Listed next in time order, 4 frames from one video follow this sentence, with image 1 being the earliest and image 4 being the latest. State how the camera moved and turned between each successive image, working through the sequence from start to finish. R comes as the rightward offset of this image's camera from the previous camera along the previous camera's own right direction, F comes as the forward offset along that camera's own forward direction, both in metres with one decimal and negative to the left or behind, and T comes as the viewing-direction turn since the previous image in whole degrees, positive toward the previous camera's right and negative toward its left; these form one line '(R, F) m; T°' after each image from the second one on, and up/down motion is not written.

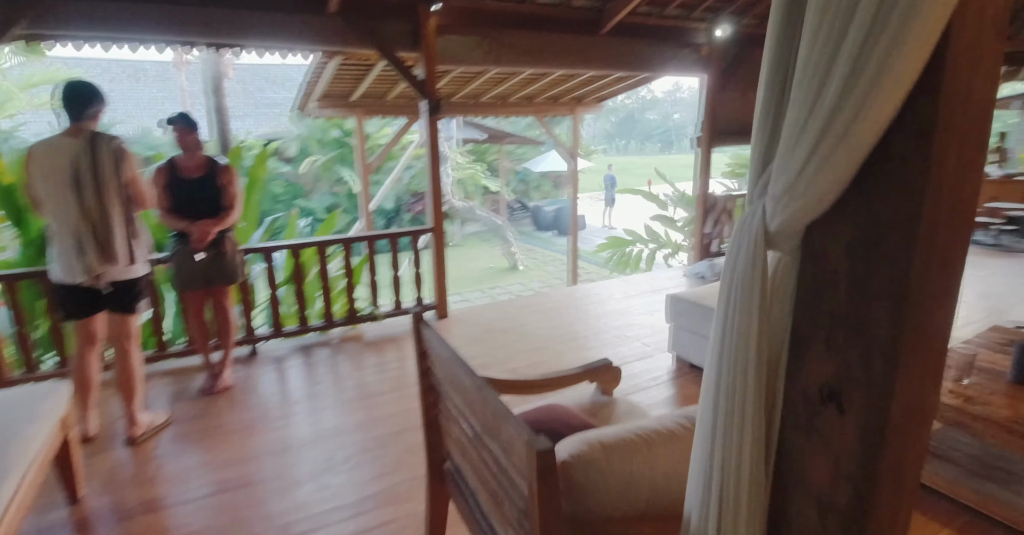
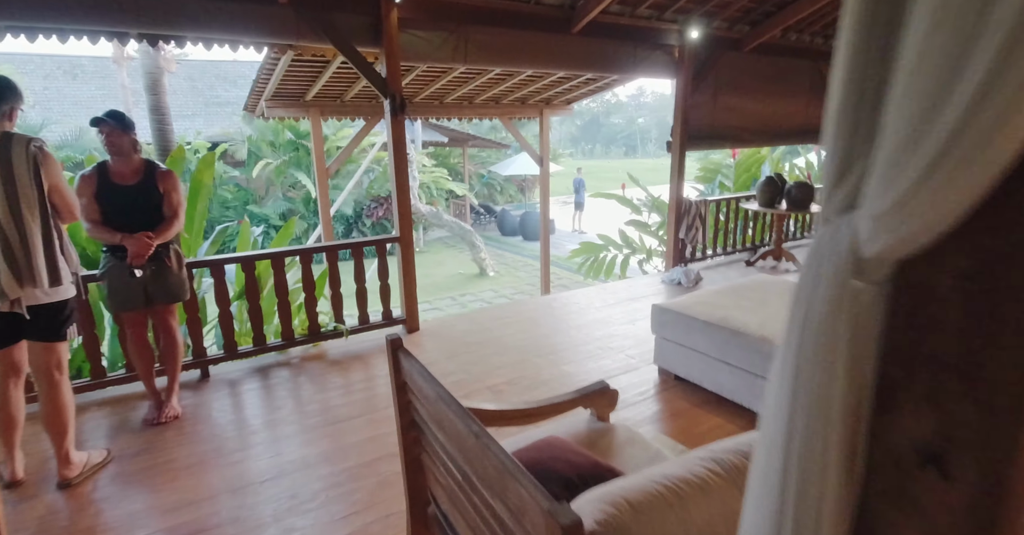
(-0.1, +0.2) m; +4°
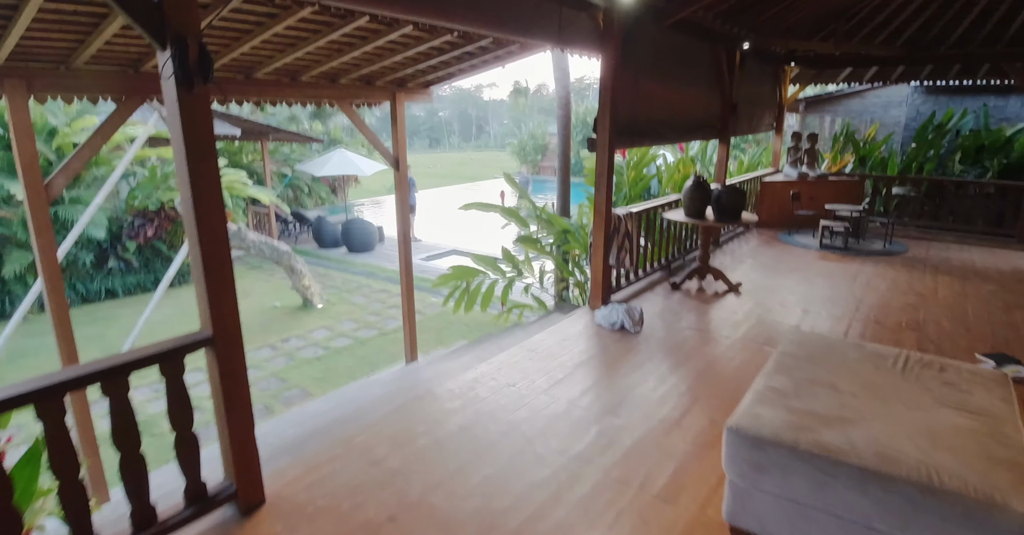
(-0.4, +1.6) m; +20°
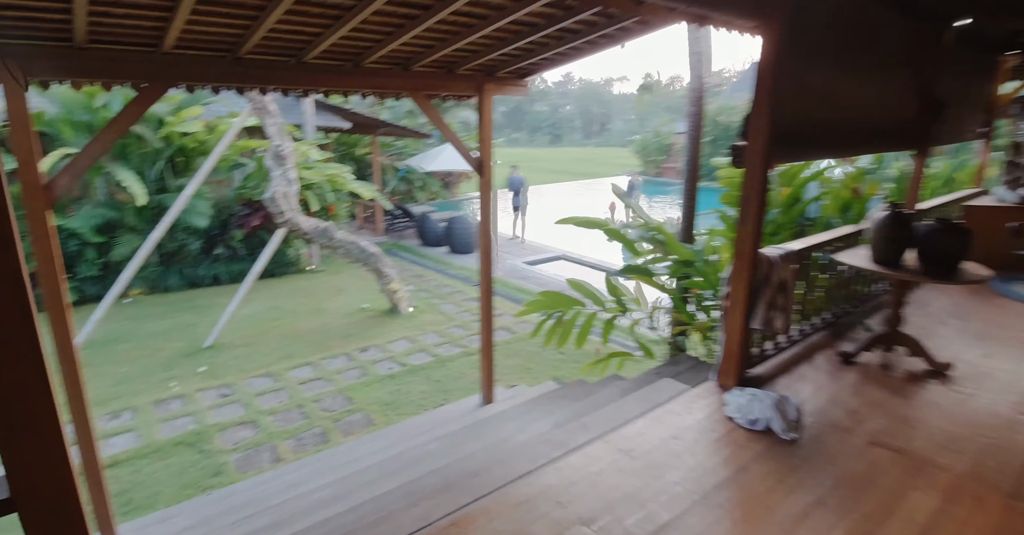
(+0.1, +1.0) m; -12°
